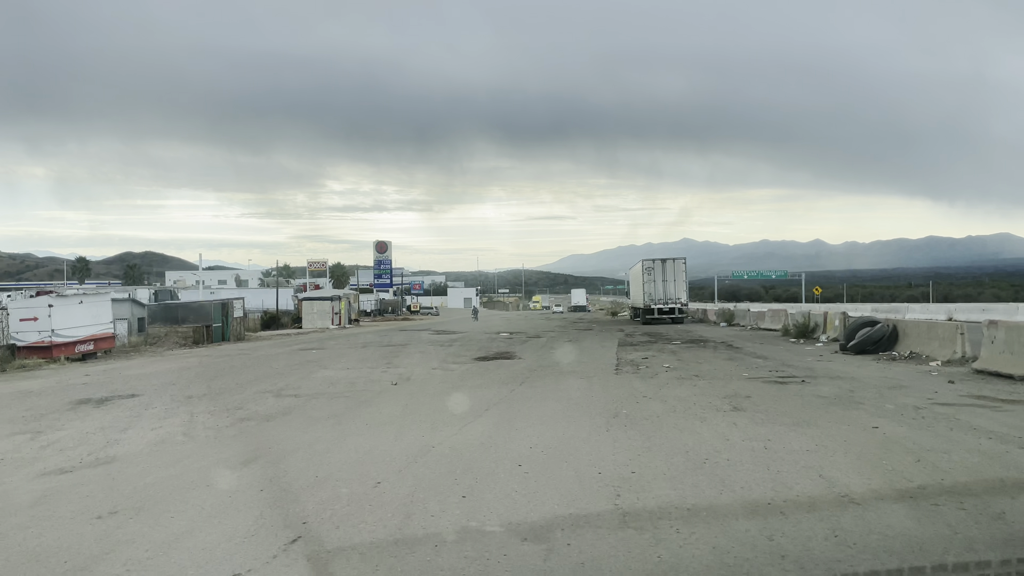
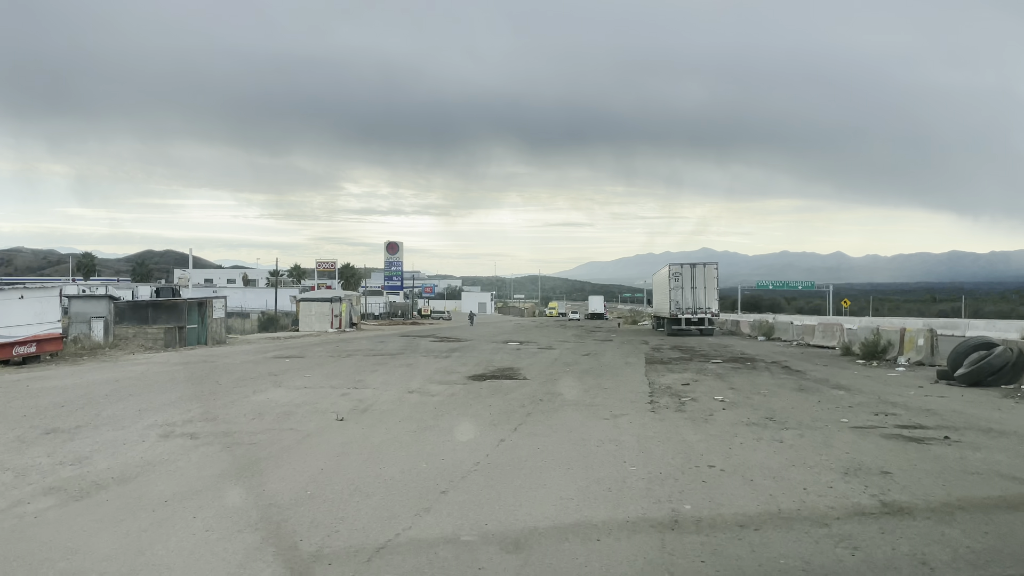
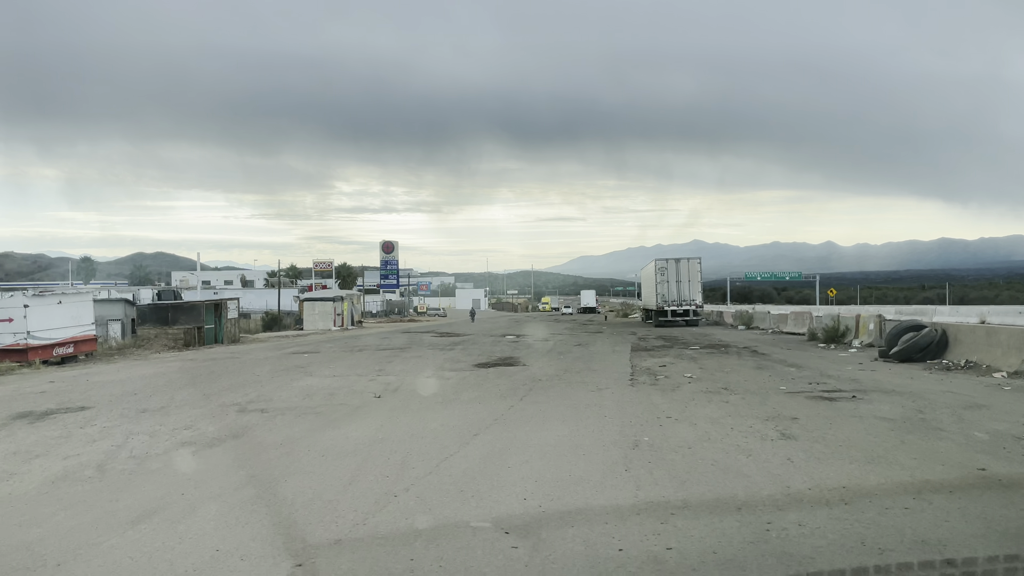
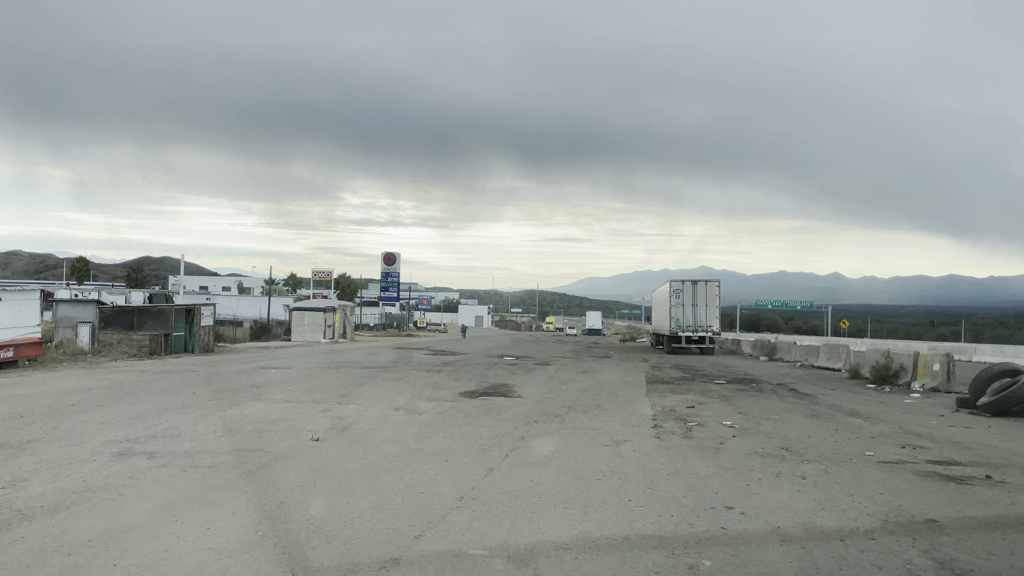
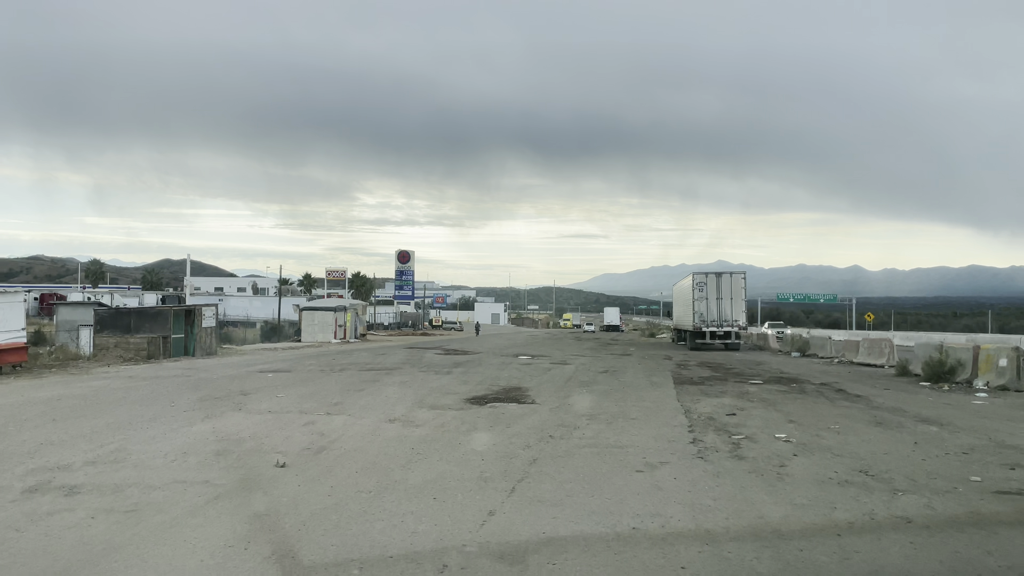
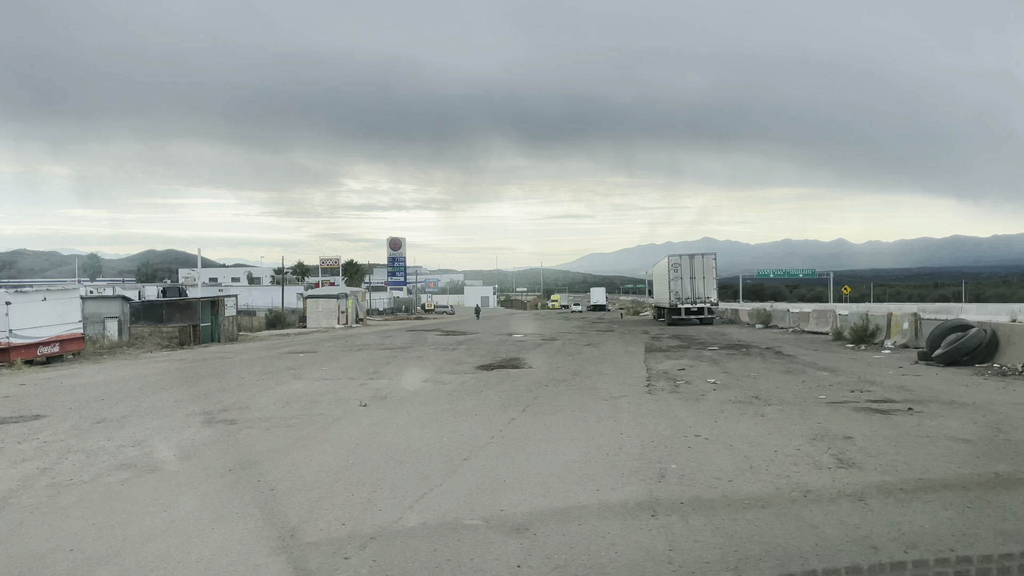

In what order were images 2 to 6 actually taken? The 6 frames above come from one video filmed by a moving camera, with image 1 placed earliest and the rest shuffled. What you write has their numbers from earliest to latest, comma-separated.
3, 6, 2, 4, 5
